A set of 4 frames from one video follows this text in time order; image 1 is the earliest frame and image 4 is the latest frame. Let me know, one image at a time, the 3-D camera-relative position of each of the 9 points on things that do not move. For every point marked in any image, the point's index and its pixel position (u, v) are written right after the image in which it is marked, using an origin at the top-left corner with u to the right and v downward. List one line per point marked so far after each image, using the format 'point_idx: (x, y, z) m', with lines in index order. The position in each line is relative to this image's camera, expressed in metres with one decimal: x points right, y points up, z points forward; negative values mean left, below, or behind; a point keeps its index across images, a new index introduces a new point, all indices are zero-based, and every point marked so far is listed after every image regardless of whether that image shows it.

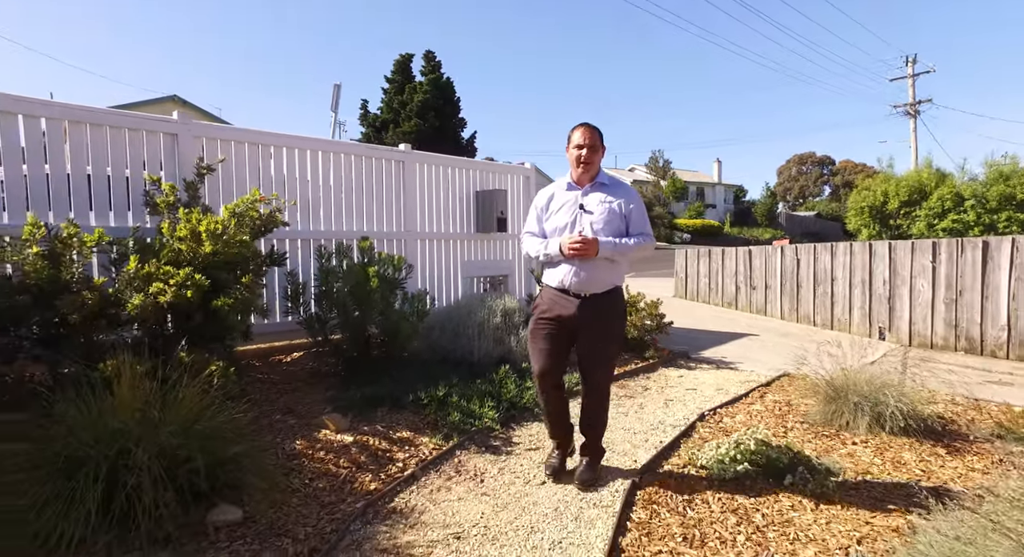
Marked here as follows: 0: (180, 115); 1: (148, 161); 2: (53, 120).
0: (-2.5, +1.2, +3.9) m
1: (-2.8, +0.9, +3.8) m
2: (-3.0, +1.0, +3.3) m
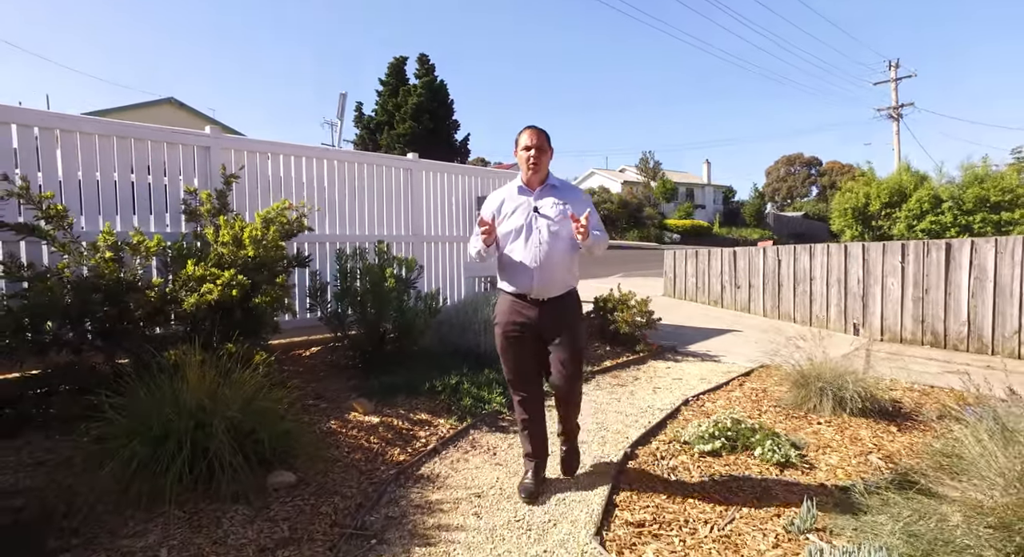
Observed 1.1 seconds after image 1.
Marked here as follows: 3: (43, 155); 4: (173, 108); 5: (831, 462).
0: (-2.5, +1.2, +4.2) m
1: (-2.7, +0.9, +4.1) m
2: (-3.0, +1.0, +3.7) m
3: (-3.2, +0.8, +3.4) m
4: (-9.7, +4.8, +14.3) m
5: (+2.0, -1.2, +3.2) m
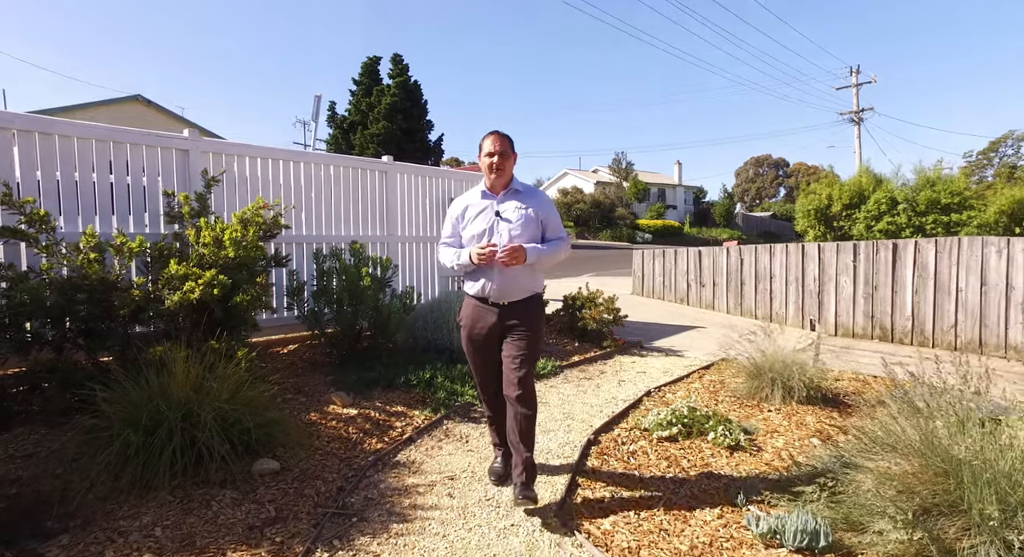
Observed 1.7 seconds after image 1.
0: (-2.7, +1.2, +4.3) m
1: (-3.0, +0.9, +4.2) m
2: (-3.2, +1.0, +3.7) m
3: (-3.4, +0.8, +3.4) m
4: (-10.4, +4.8, +14.0) m
5: (+1.8, -1.2, +3.5) m
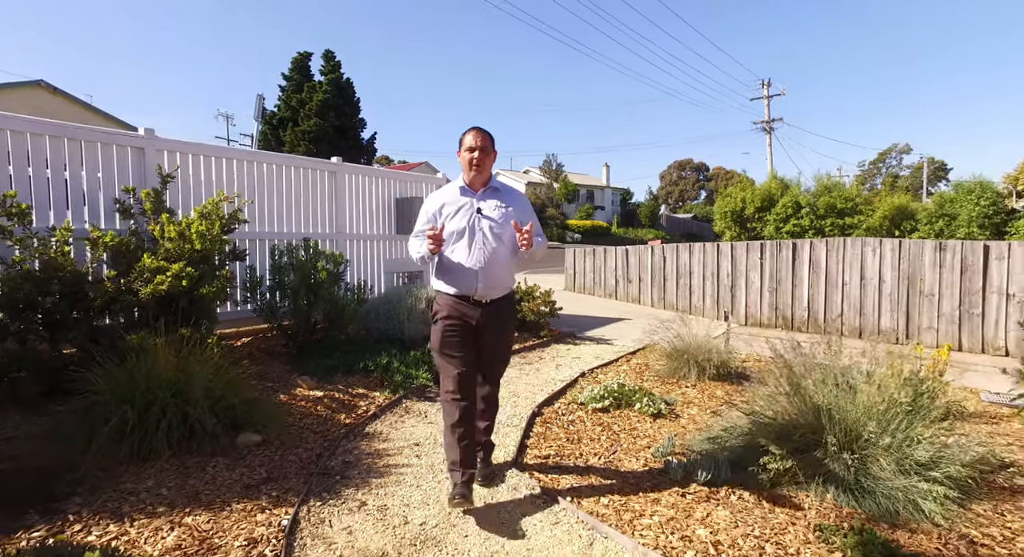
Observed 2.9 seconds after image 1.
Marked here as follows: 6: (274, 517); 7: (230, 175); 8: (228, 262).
0: (-3.2, +1.3, +4.4) m
1: (-3.4, +0.9, +4.2) m
2: (-3.6, +1.1, +3.7) m
3: (-3.7, +0.9, +3.4) m
4: (-12.0, +4.9, +13.0) m
5: (+1.5, -1.1, +4.1) m
6: (-1.0, -1.1, +2.2) m
7: (-2.9, +1.1, +5.1) m
8: (-2.4, +0.1, +4.3) m
